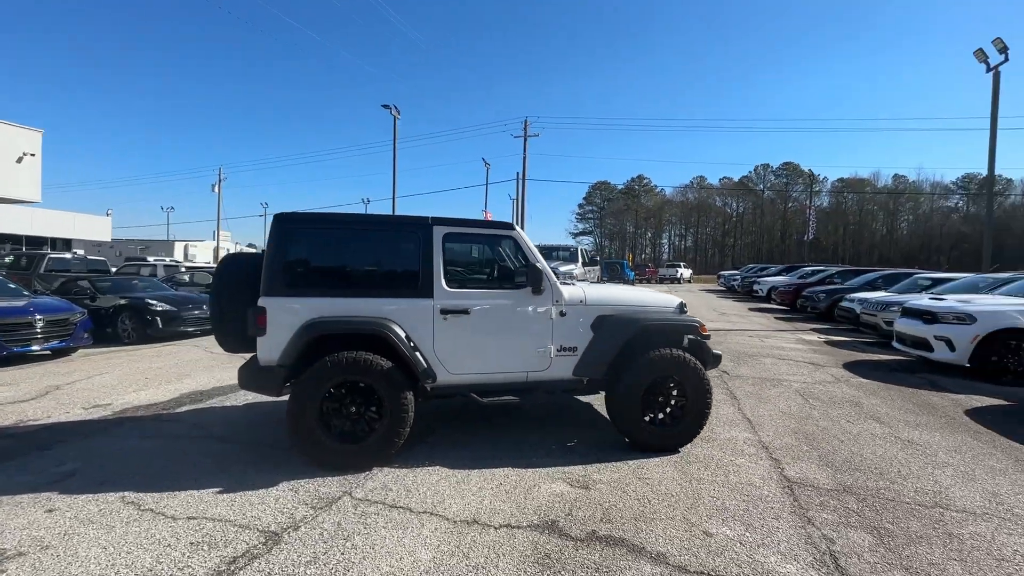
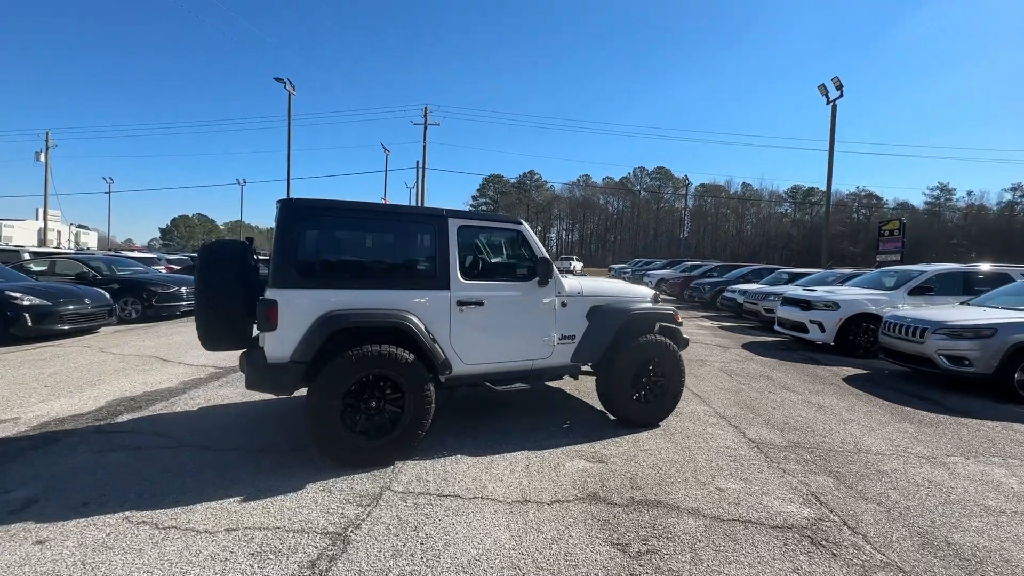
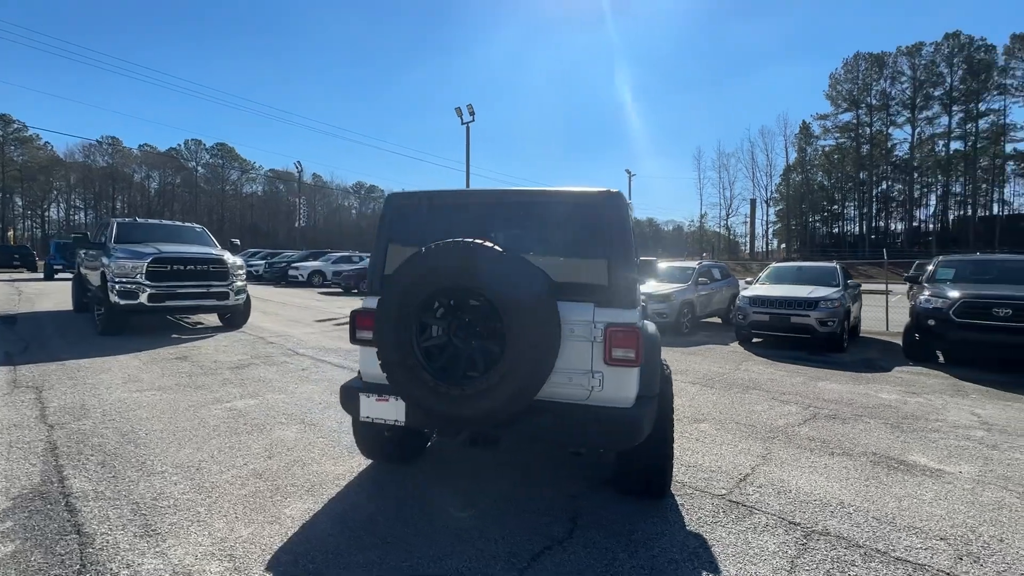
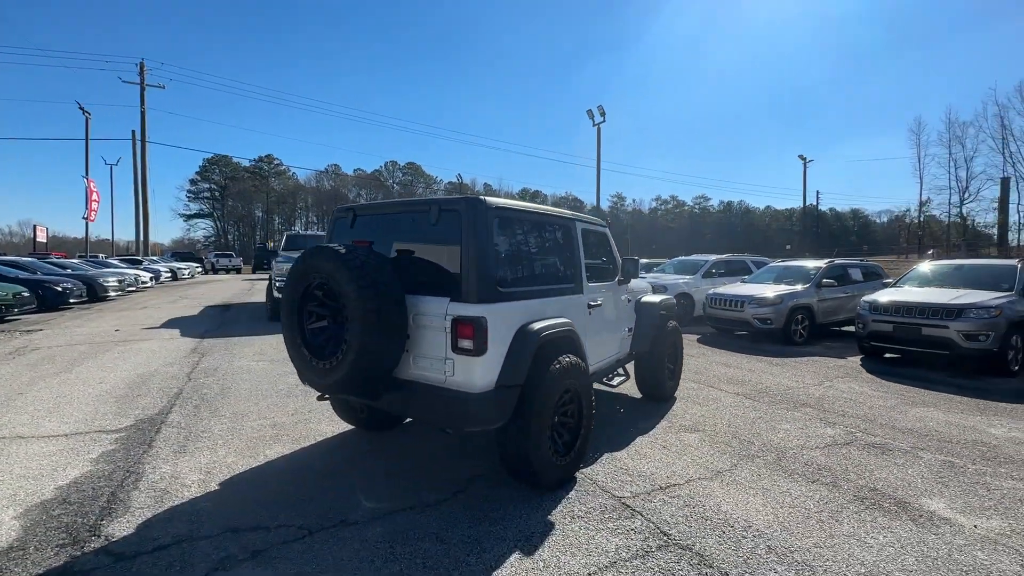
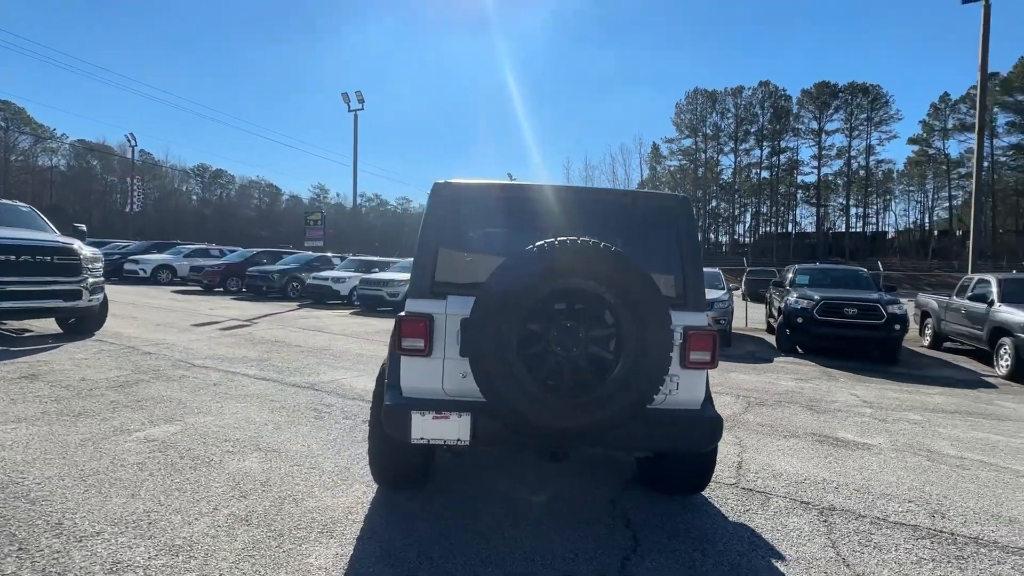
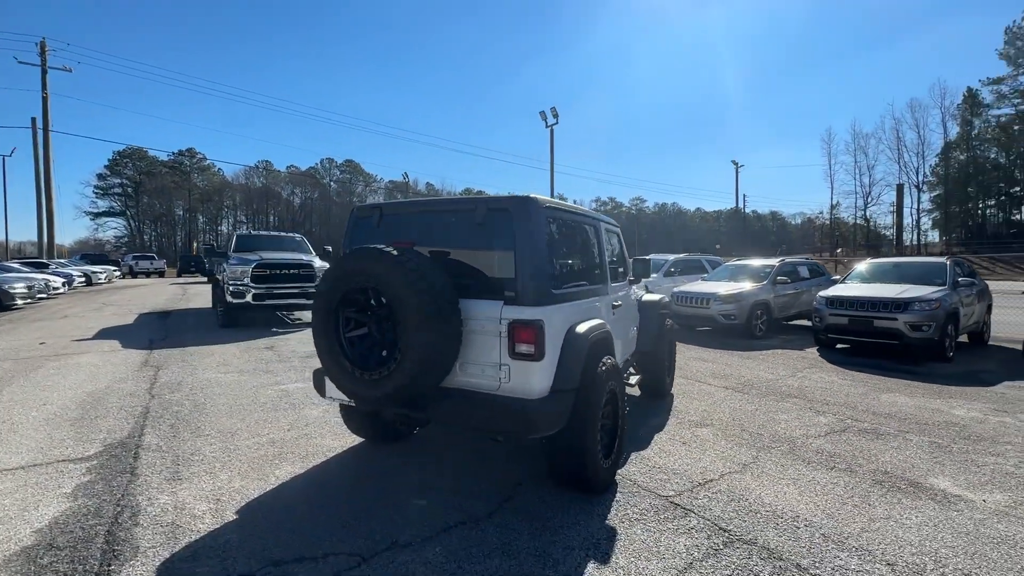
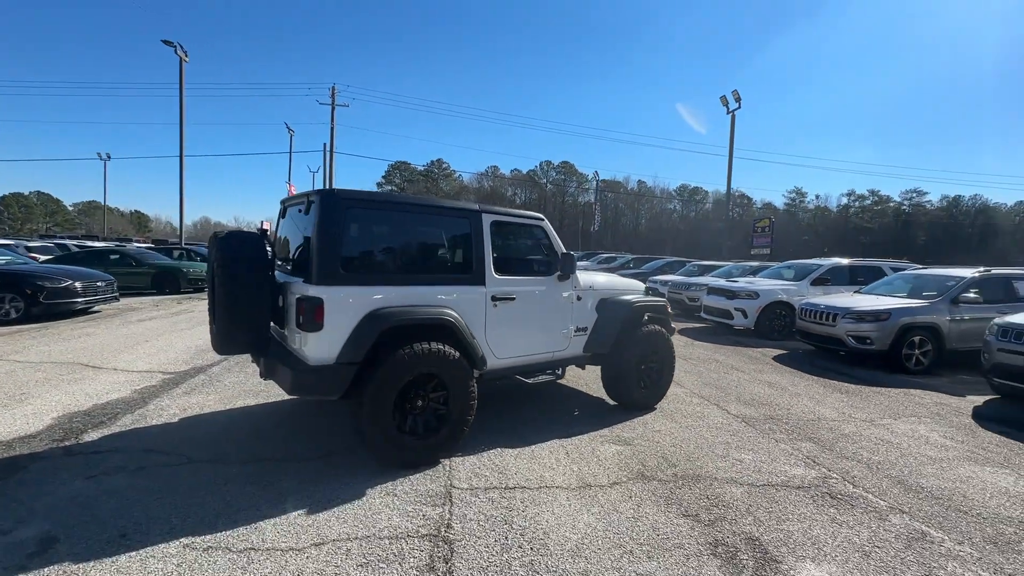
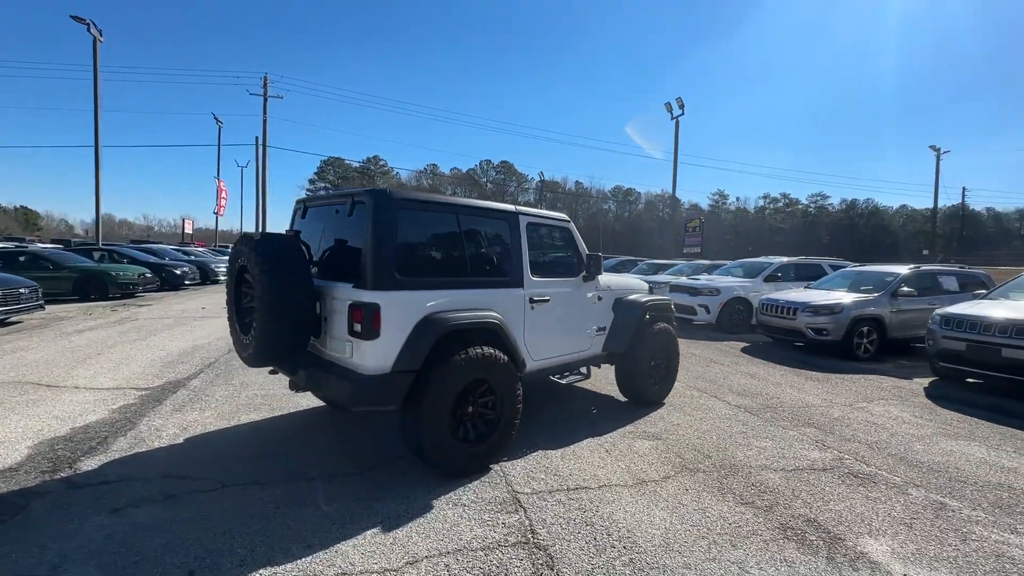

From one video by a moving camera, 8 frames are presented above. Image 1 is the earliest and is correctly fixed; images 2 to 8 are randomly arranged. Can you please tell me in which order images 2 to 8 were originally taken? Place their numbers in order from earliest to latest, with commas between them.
2, 7, 8, 4, 6, 3, 5
